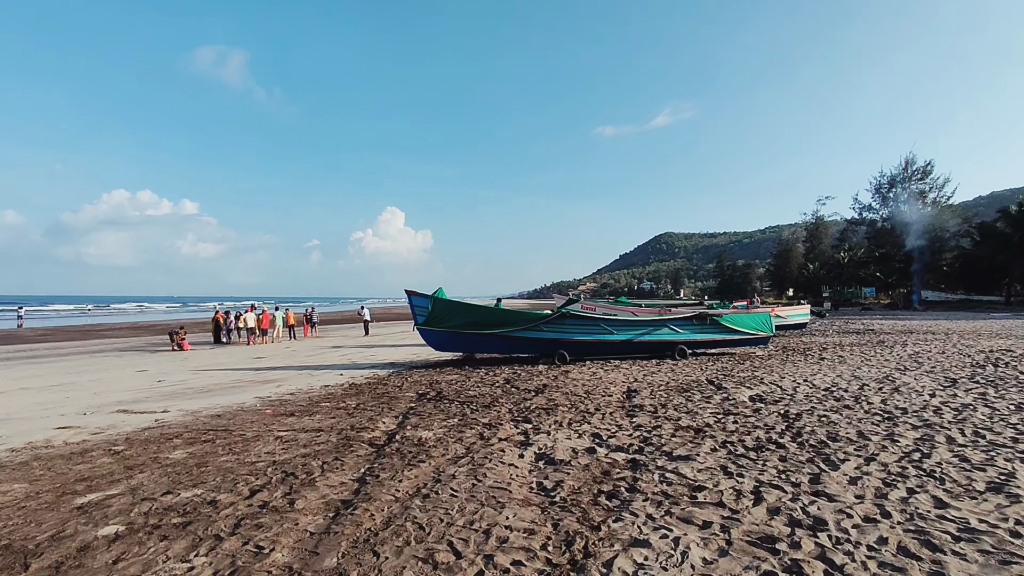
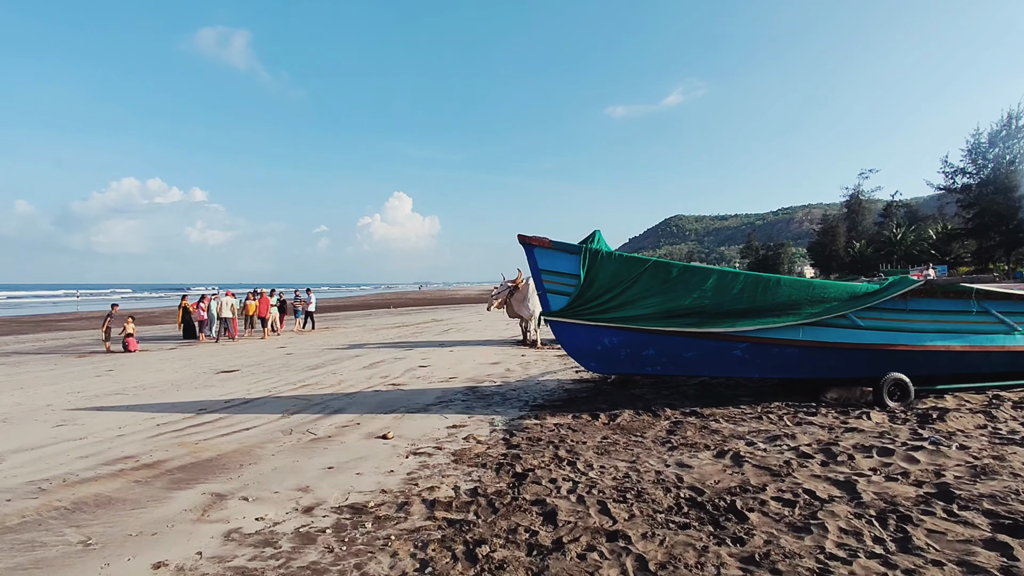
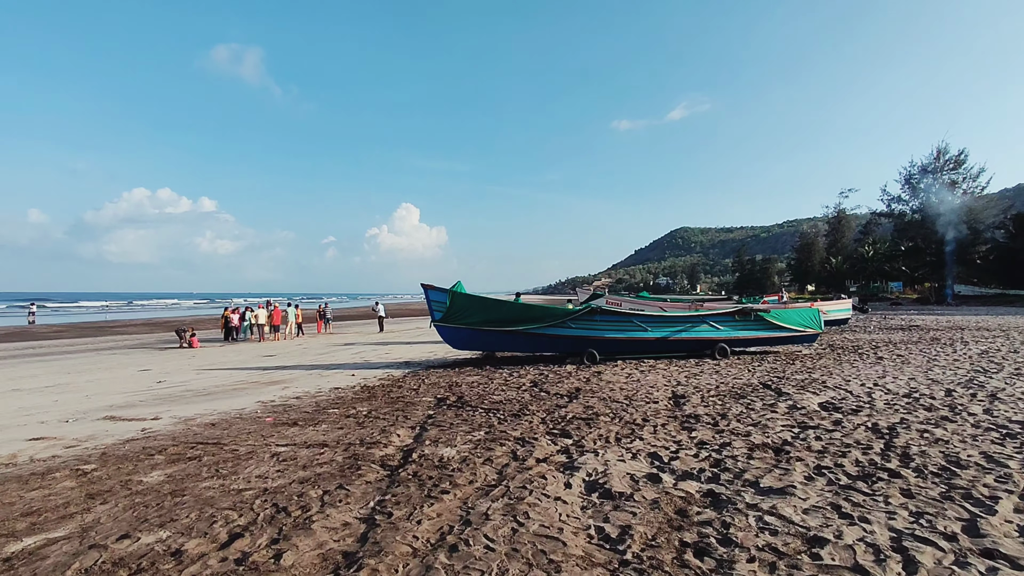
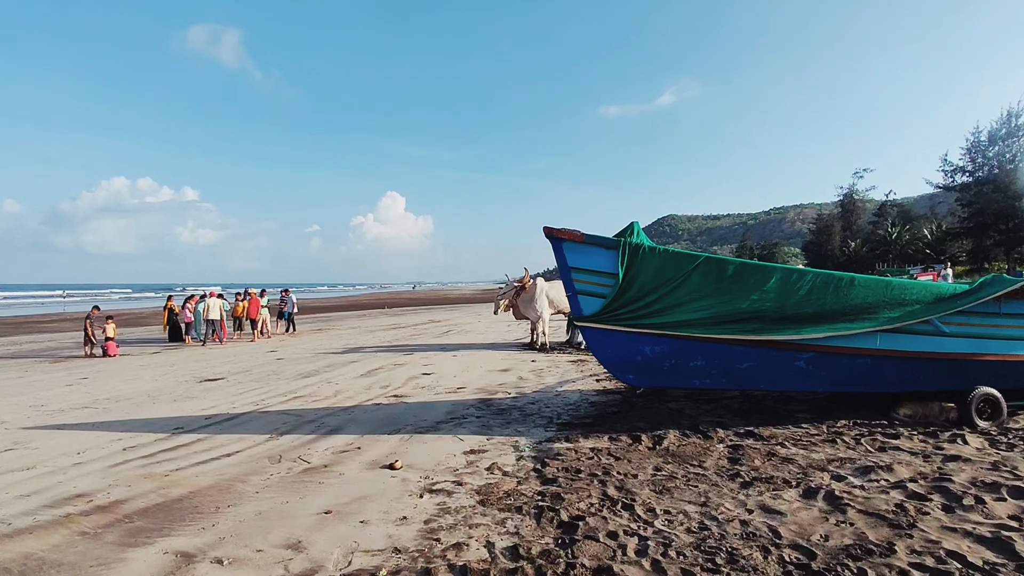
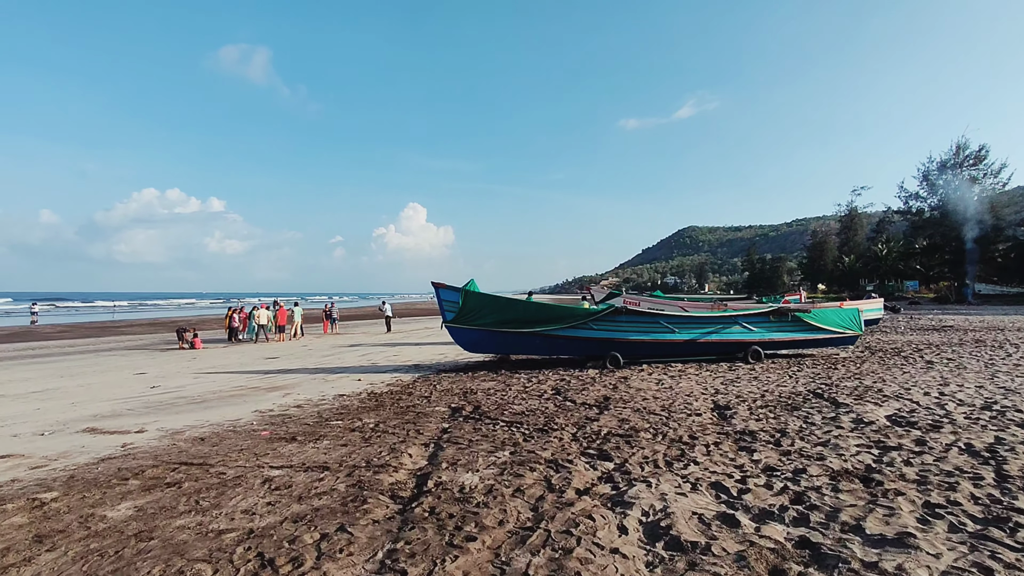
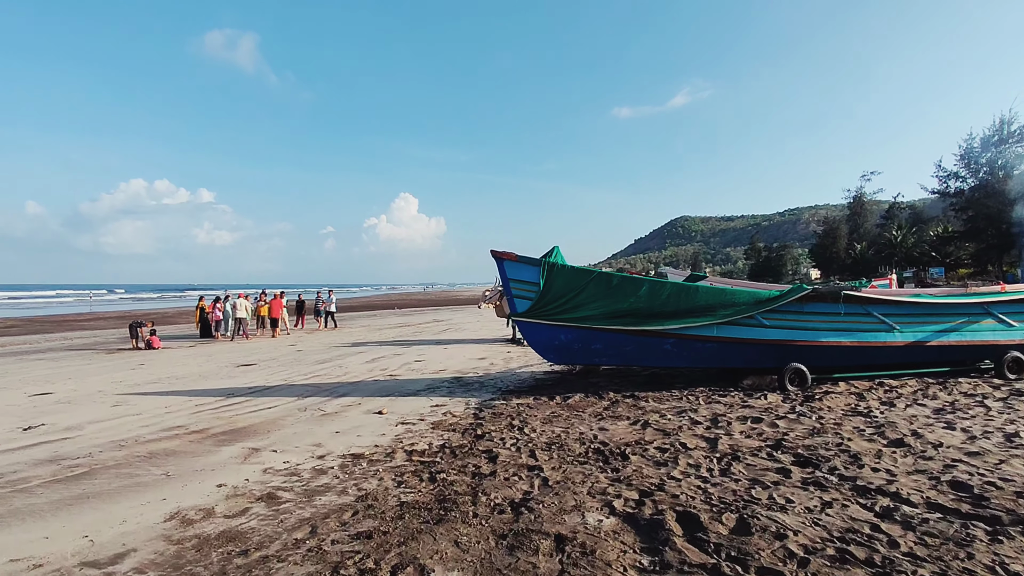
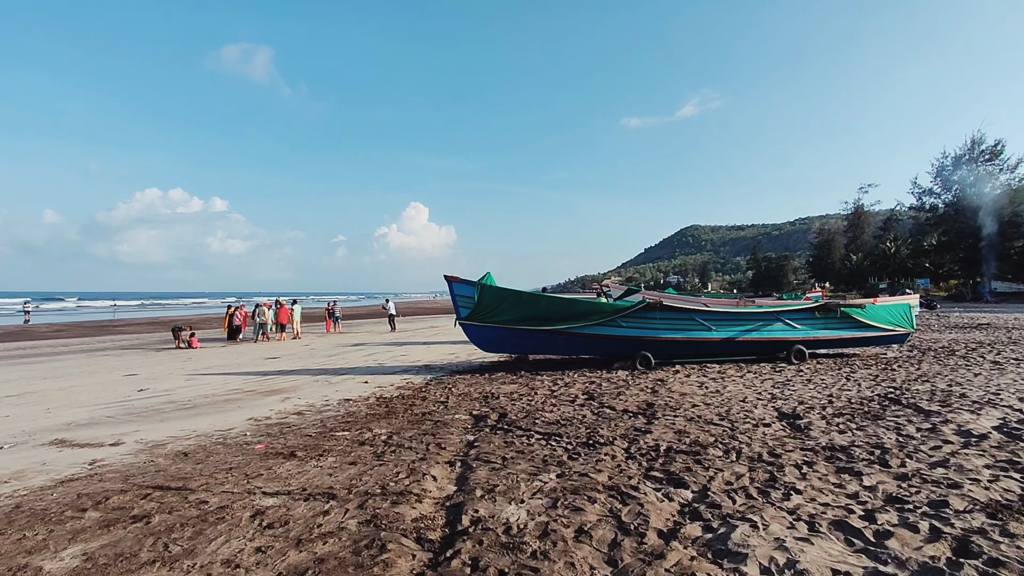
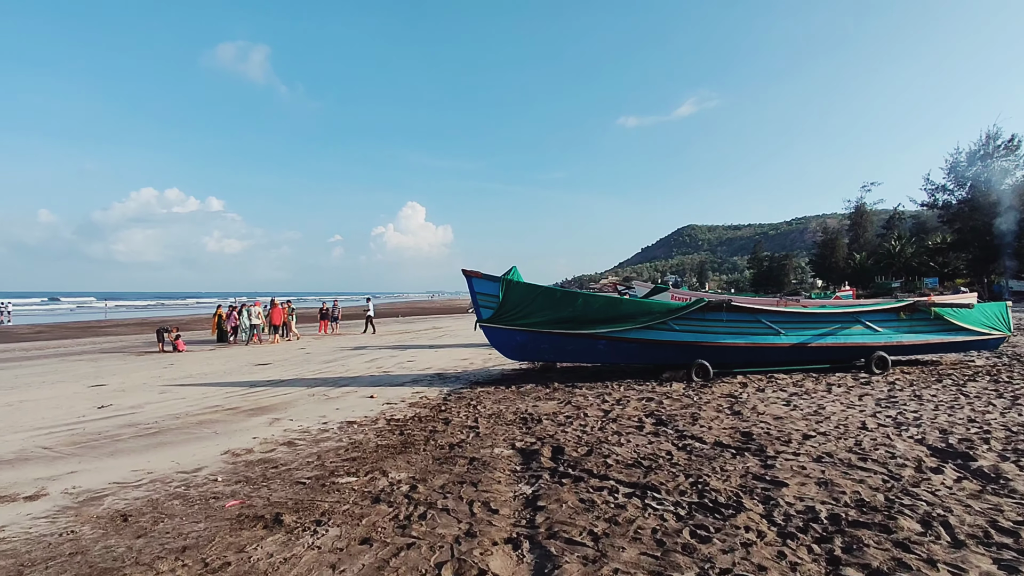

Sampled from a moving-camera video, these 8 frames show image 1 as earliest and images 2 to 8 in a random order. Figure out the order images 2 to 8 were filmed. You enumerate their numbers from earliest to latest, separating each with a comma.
3, 5, 7, 8, 6, 2, 4
